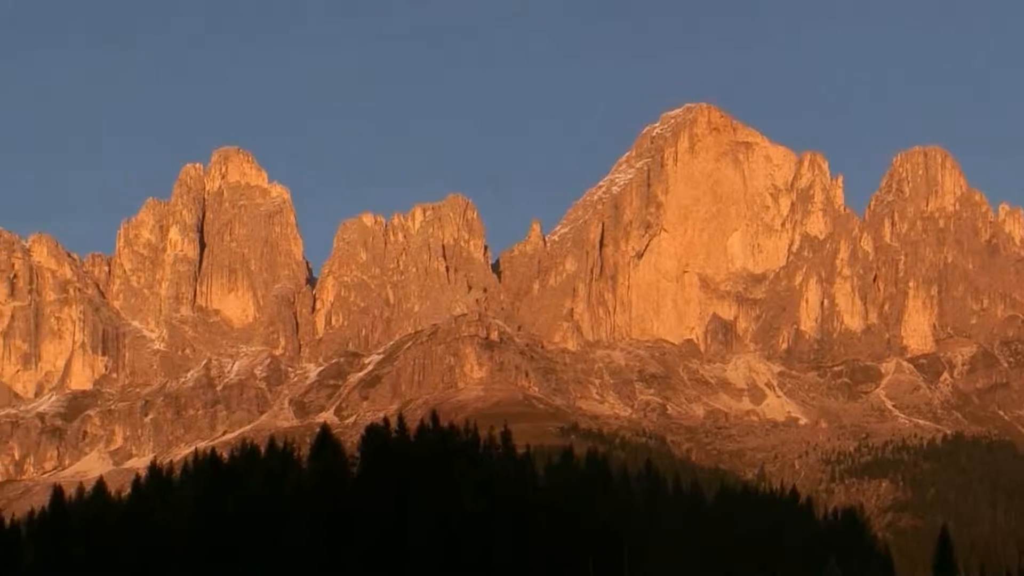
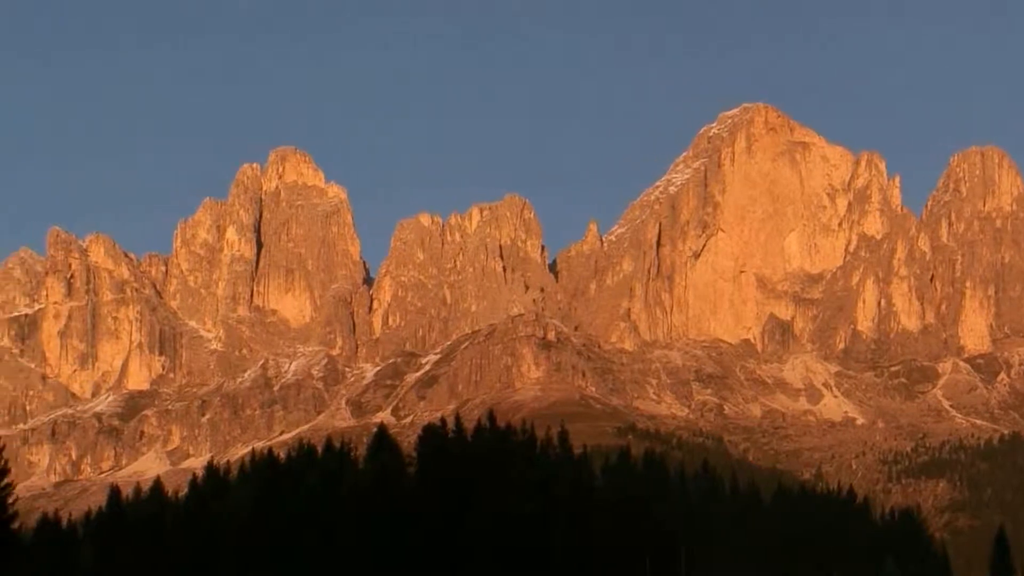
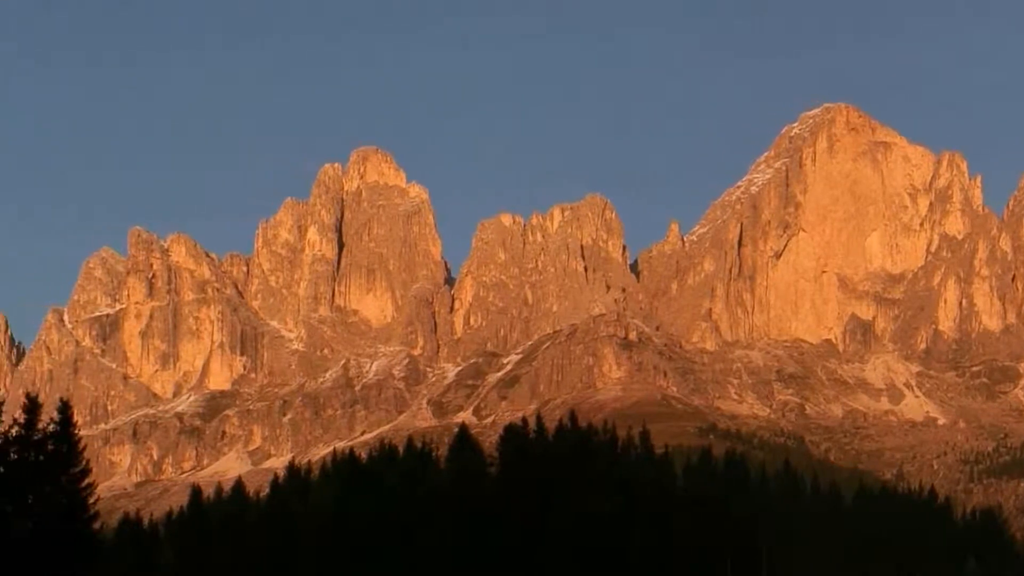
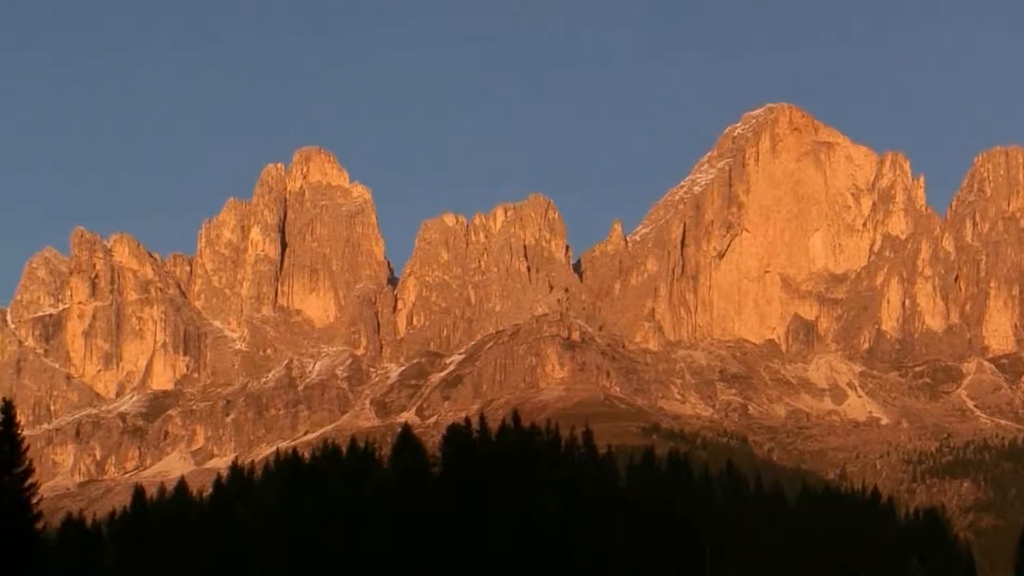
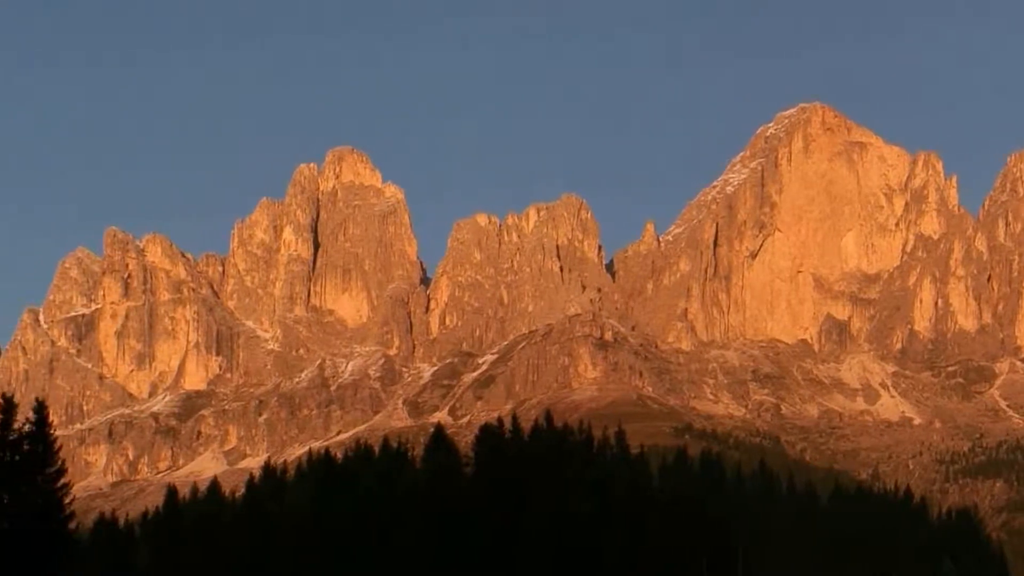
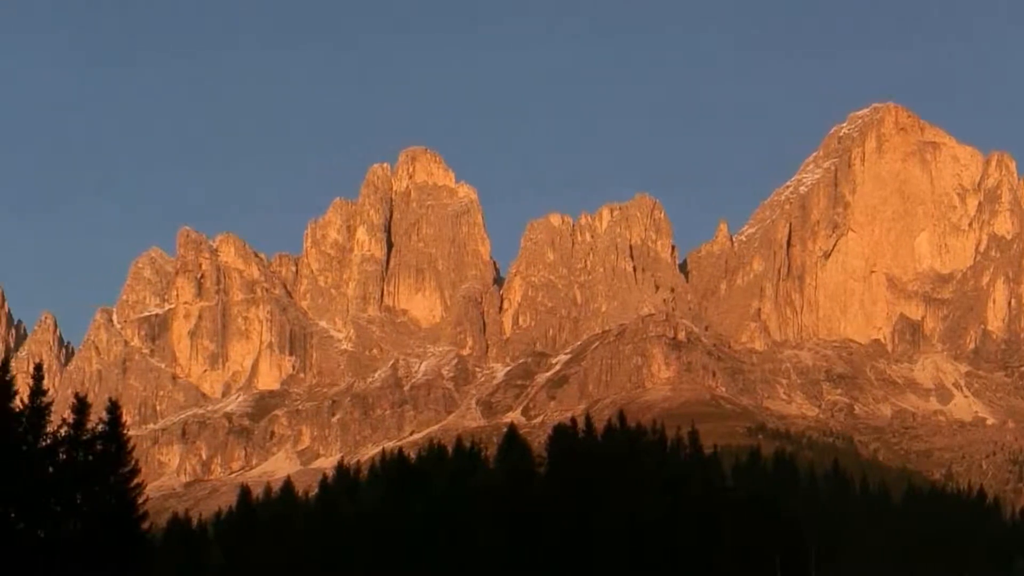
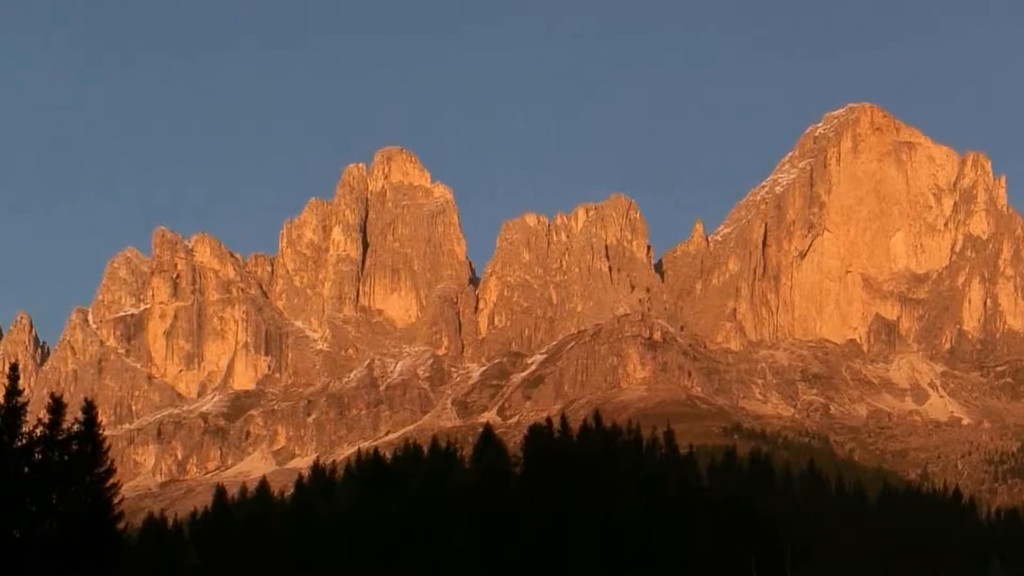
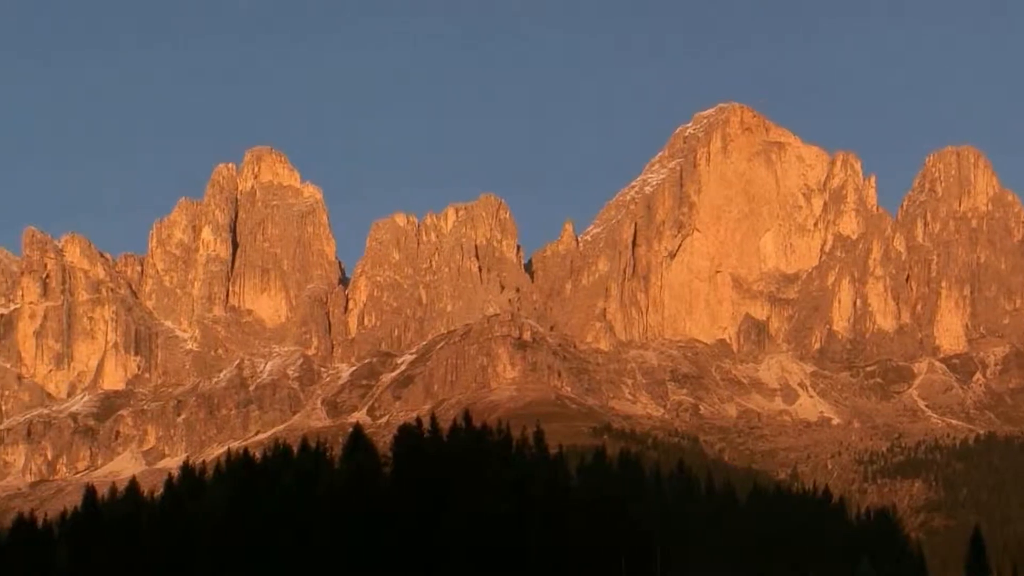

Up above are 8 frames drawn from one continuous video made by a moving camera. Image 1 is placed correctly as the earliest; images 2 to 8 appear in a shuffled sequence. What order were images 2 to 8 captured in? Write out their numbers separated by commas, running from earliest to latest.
8, 2, 4, 5, 3, 7, 6
